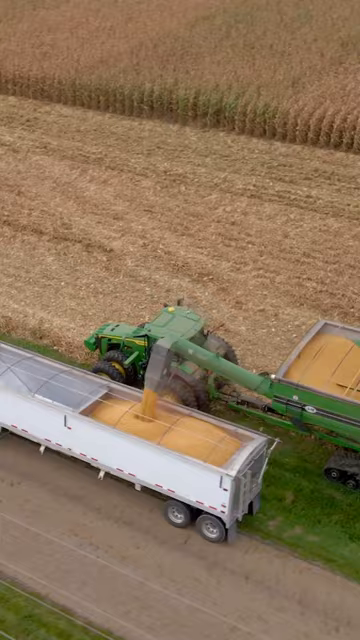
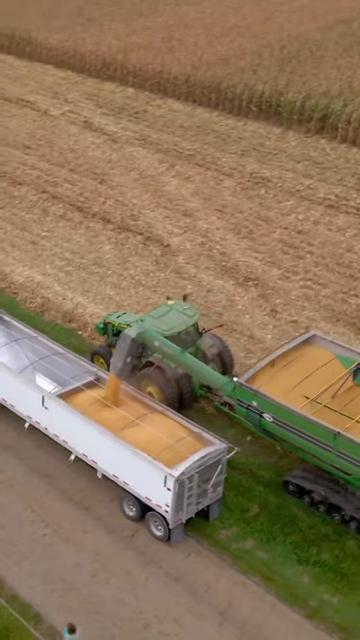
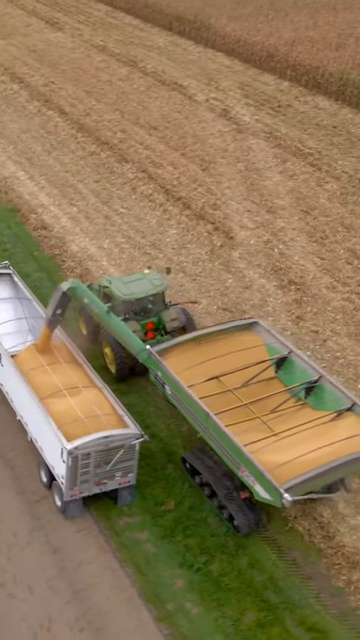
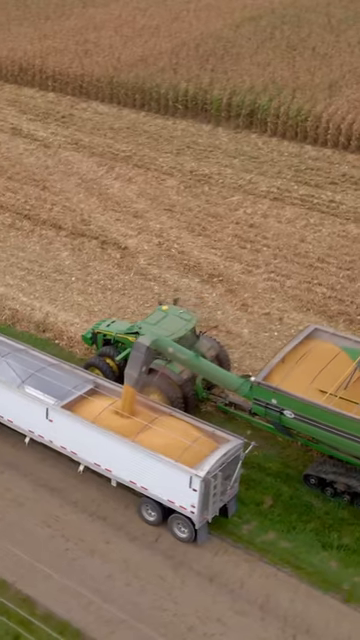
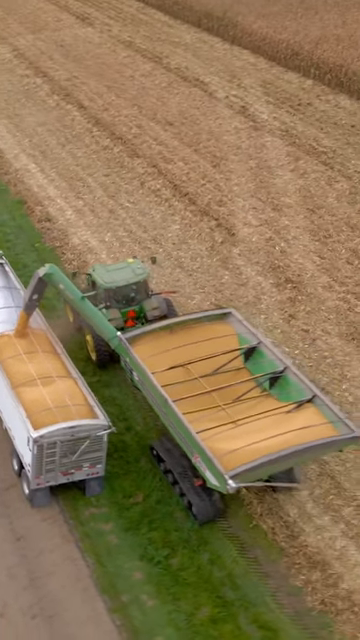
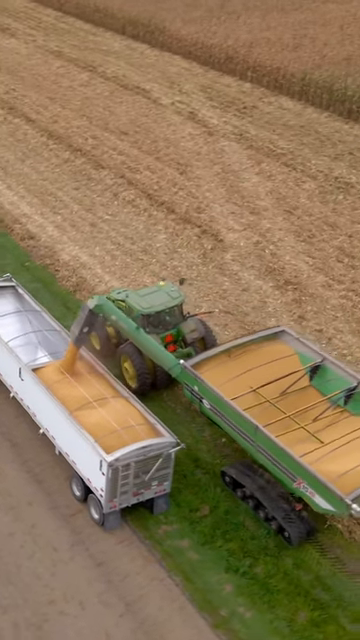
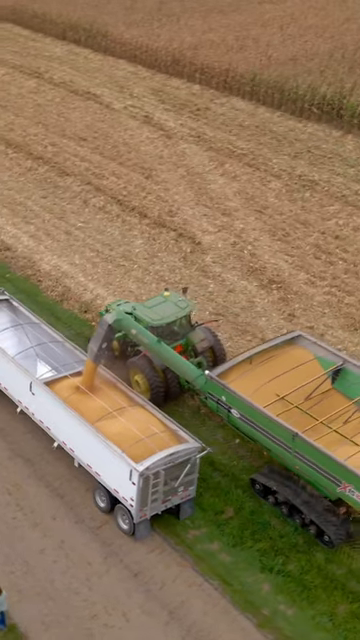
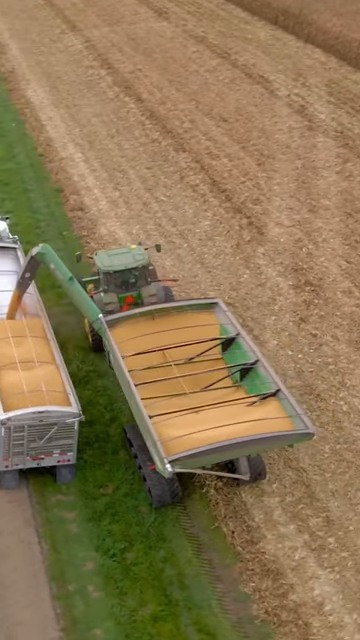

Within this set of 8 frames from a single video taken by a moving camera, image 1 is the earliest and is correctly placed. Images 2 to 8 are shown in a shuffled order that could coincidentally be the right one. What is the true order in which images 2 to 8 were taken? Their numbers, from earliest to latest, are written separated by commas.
4, 2, 7, 6, 3, 5, 8
